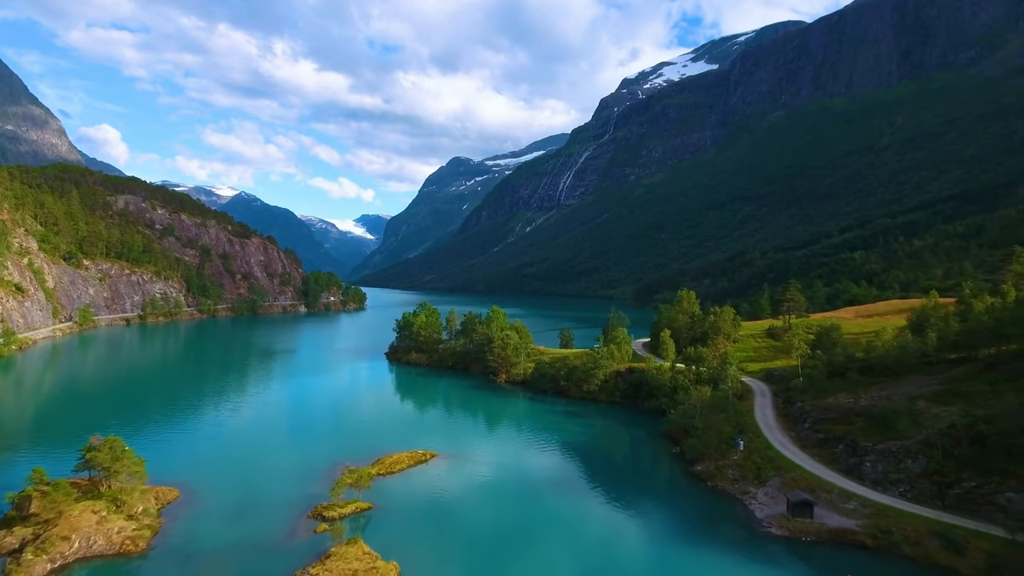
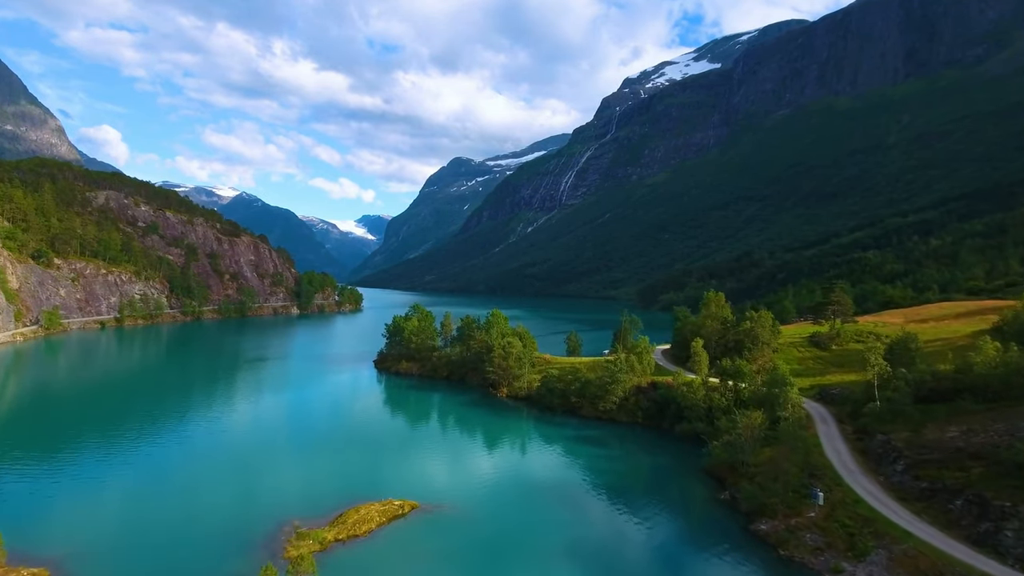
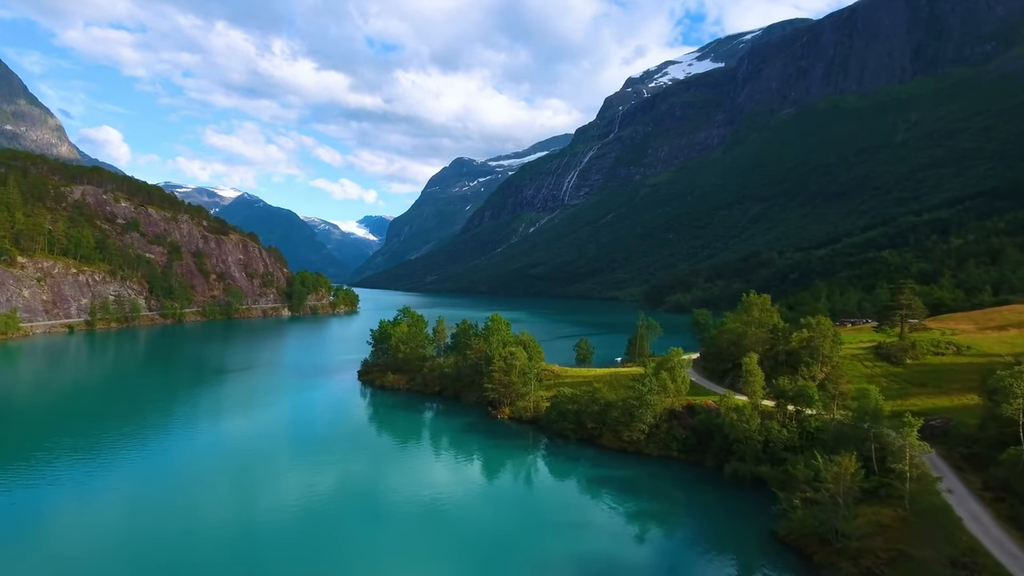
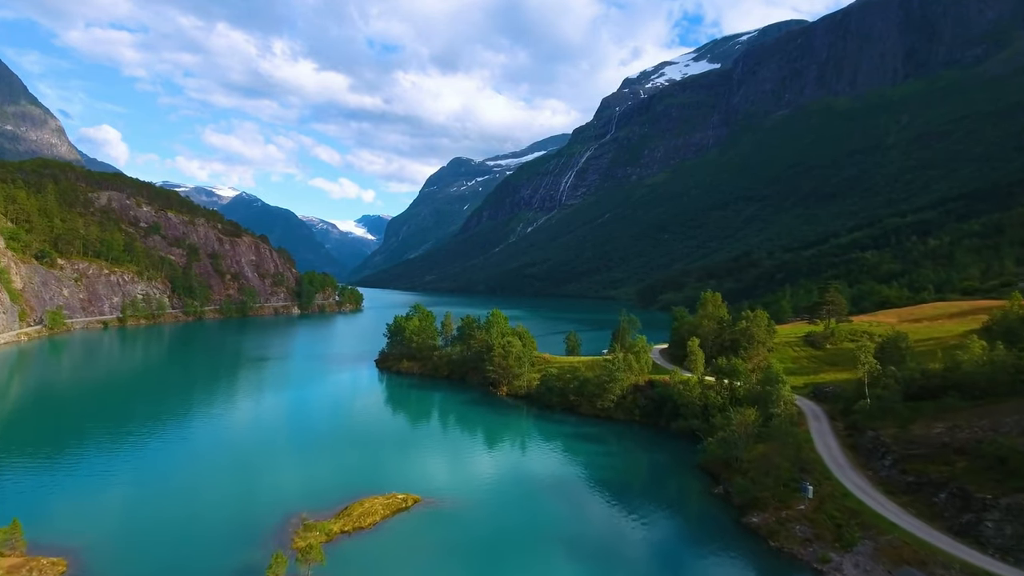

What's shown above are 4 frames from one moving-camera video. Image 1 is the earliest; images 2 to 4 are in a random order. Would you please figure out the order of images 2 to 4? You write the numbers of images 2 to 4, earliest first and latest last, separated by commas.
4, 2, 3
